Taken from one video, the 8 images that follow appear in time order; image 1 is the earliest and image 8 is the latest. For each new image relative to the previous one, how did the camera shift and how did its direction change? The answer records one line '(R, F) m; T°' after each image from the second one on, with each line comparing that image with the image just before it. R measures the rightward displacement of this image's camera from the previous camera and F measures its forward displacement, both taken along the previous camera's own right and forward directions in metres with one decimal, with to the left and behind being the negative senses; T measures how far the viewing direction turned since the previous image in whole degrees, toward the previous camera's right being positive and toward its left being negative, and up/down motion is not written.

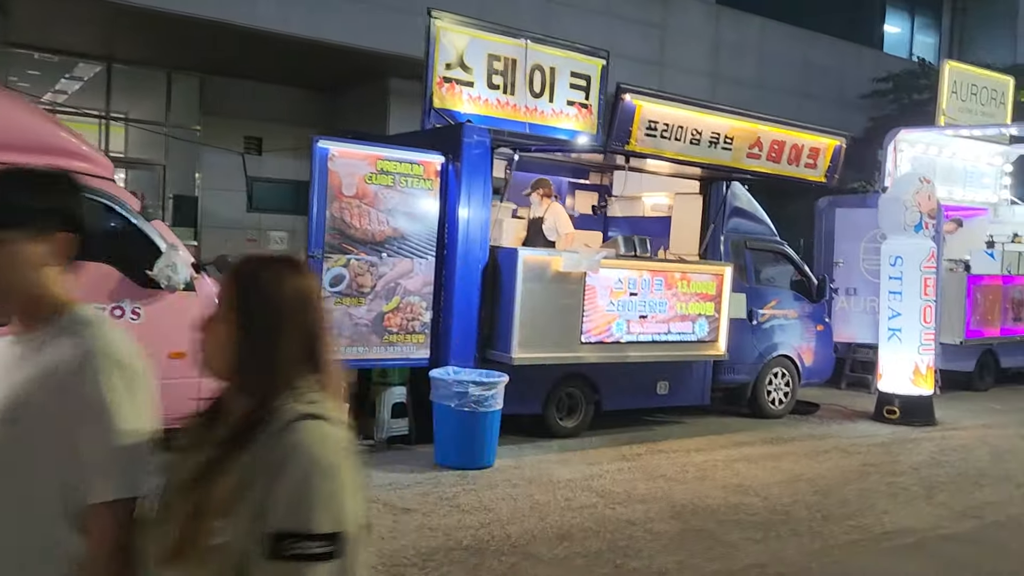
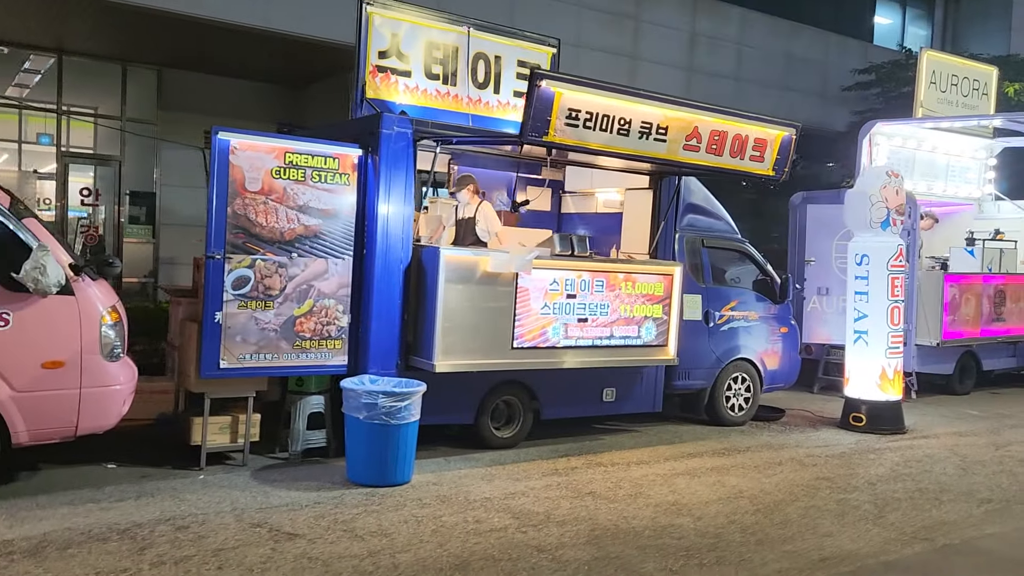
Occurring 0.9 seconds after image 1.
(+0.7, +0.5) m; 0°
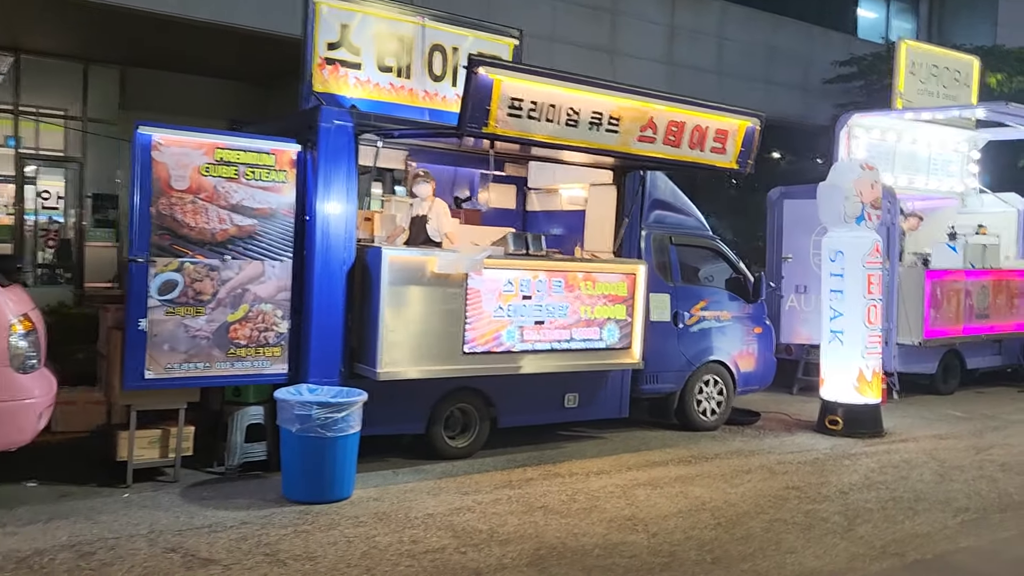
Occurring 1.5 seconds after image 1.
(+0.4, +0.4) m; 0°
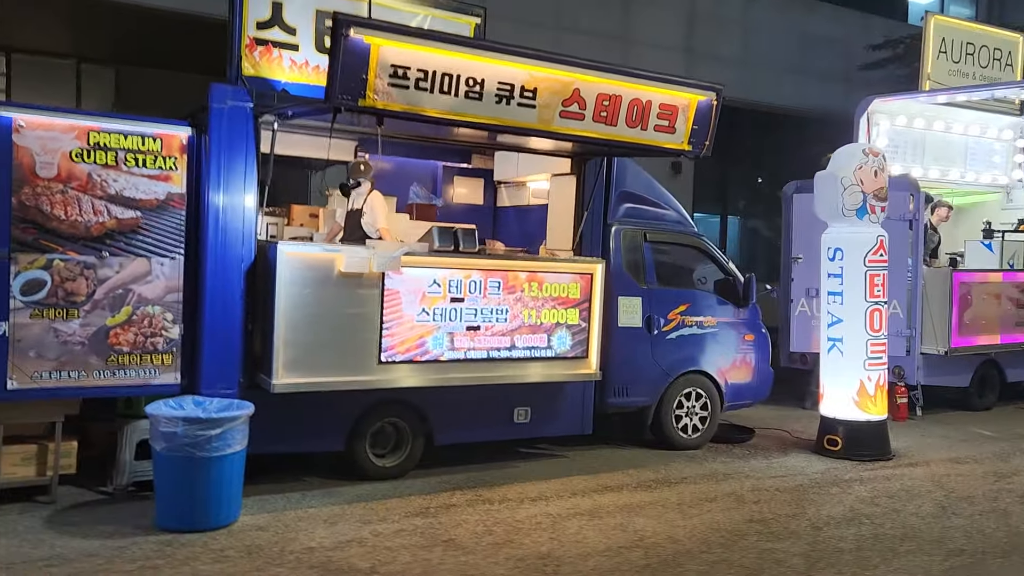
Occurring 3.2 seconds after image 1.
(+1.0, +0.8) m; -4°
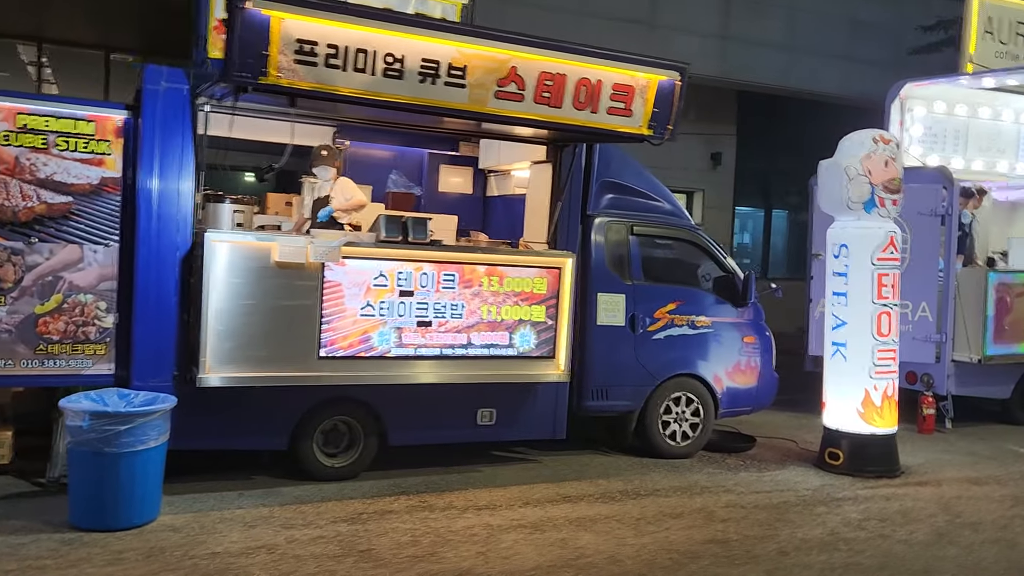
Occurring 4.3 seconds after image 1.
(+0.8, +0.4) m; -5°
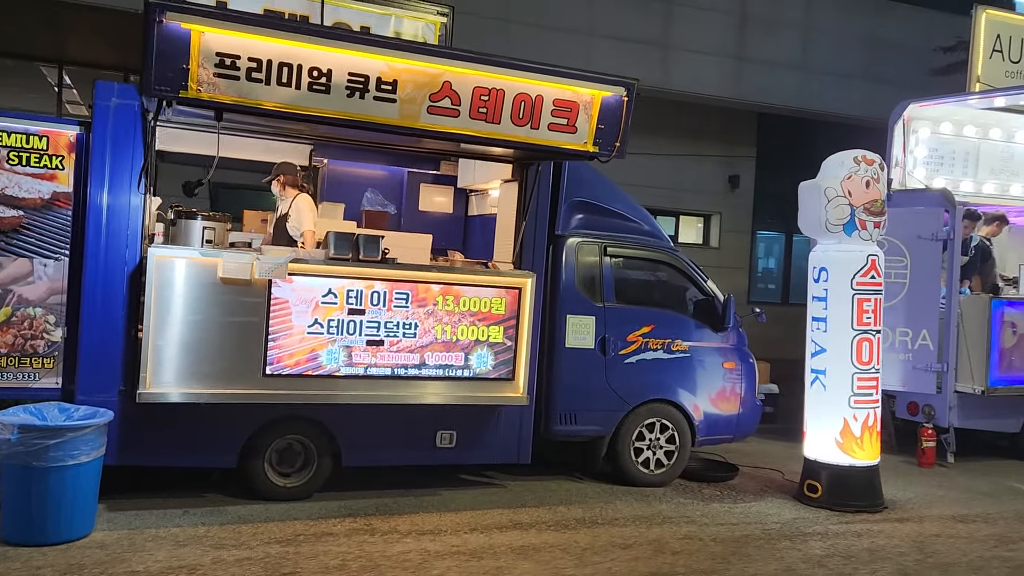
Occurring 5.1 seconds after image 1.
(+0.7, +0.1) m; -3°
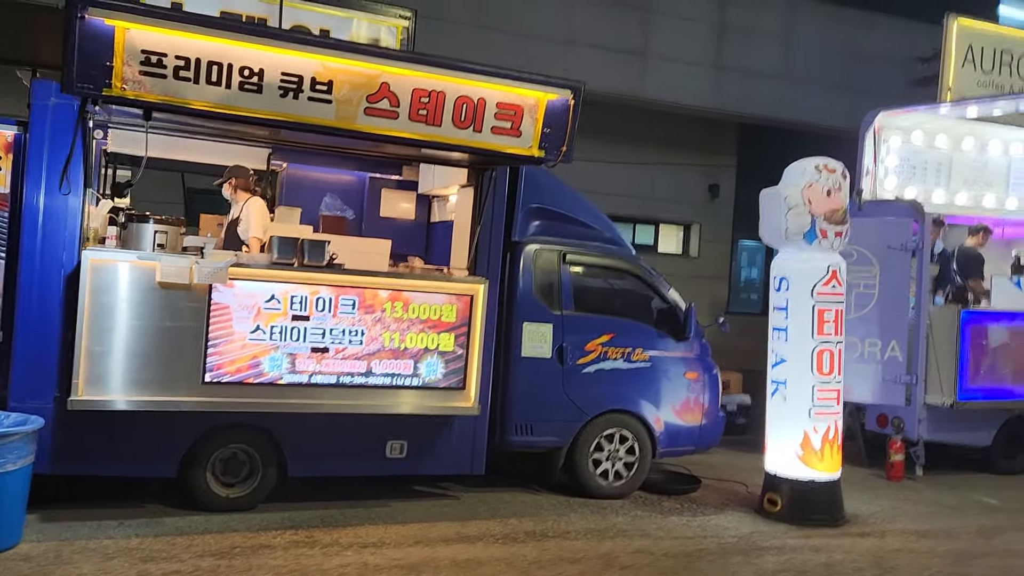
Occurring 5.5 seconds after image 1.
(+0.3, +0.1) m; 0°
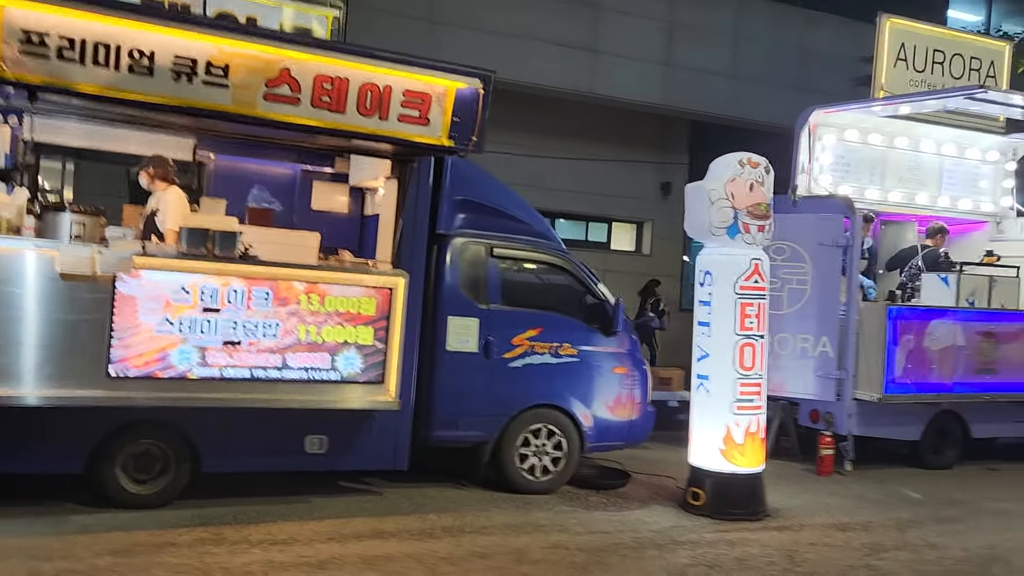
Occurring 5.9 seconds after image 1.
(+0.4, +0.1) m; +2°
